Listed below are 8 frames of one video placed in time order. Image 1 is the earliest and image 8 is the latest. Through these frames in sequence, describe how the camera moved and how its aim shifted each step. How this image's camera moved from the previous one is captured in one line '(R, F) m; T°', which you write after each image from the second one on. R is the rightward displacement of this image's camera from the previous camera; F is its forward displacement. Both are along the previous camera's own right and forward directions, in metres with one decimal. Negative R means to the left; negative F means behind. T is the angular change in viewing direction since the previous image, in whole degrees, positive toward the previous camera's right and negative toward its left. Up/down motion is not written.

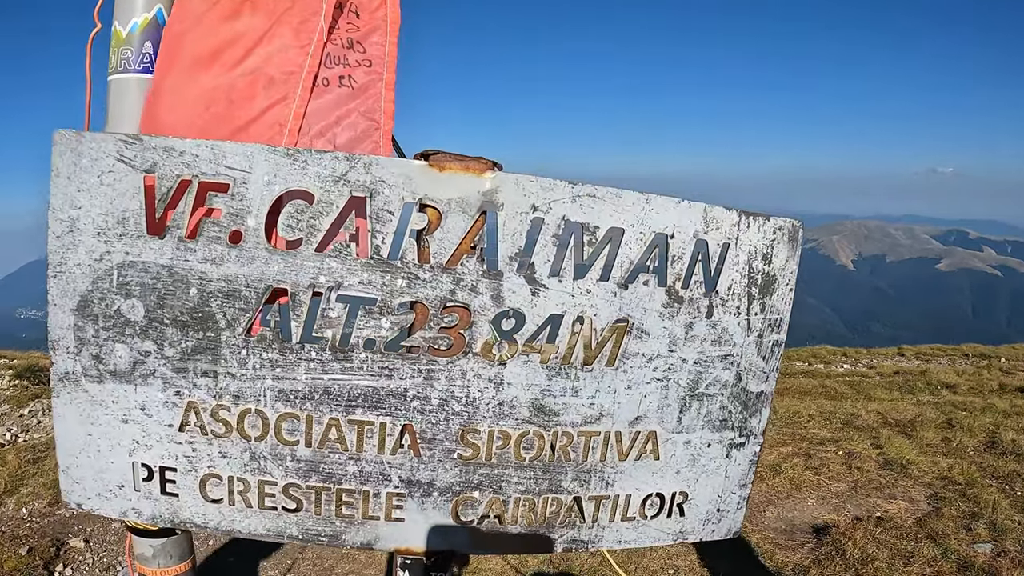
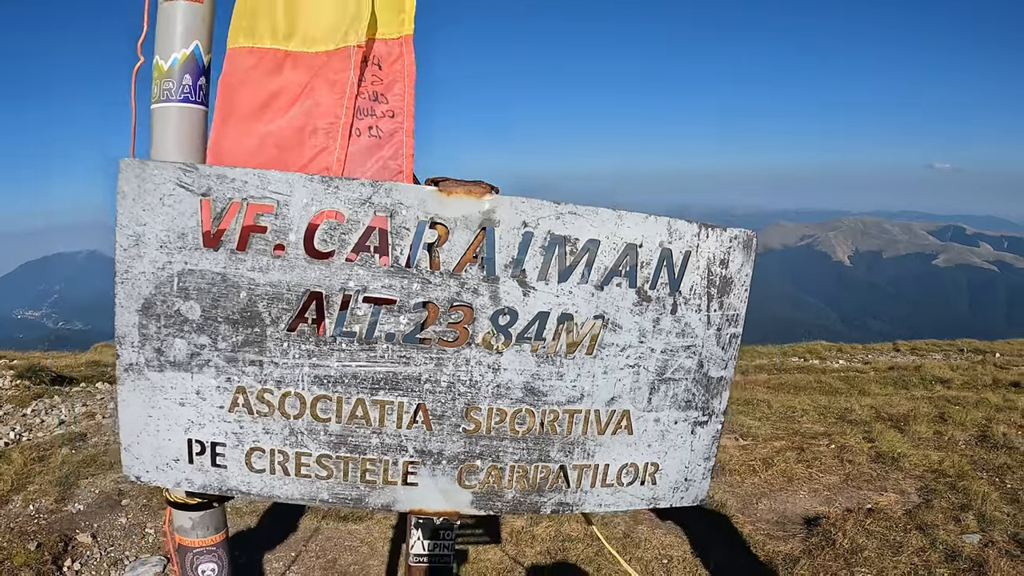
(0.0, -0.1) m; 0°
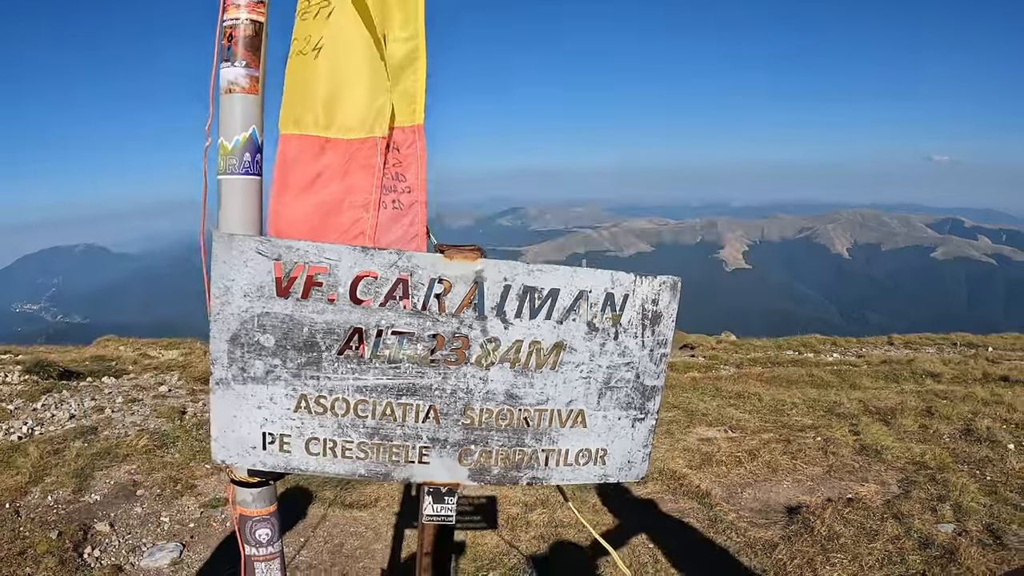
(0.0, -0.3) m; 0°
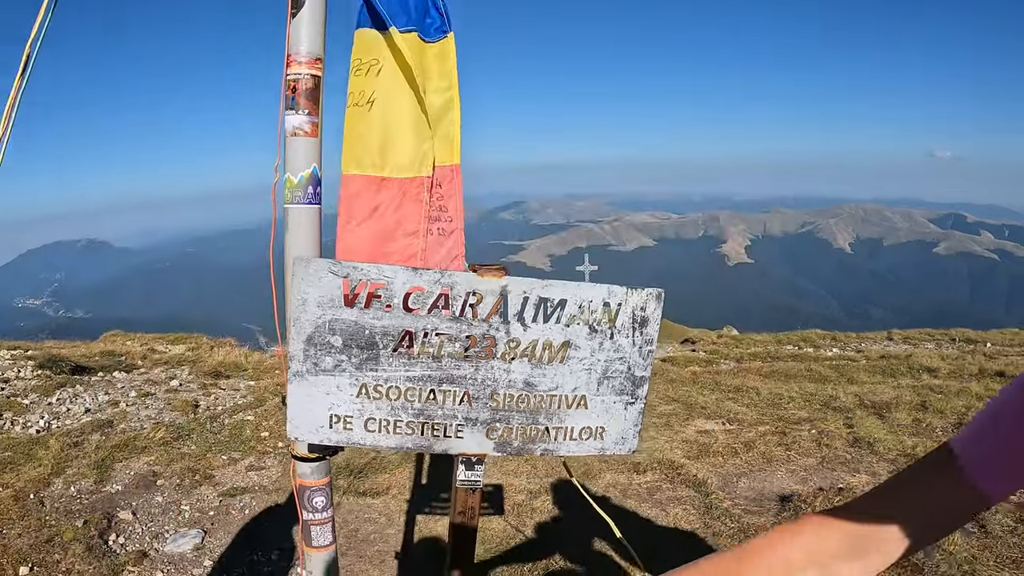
(0.0, -0.3) m; 0°
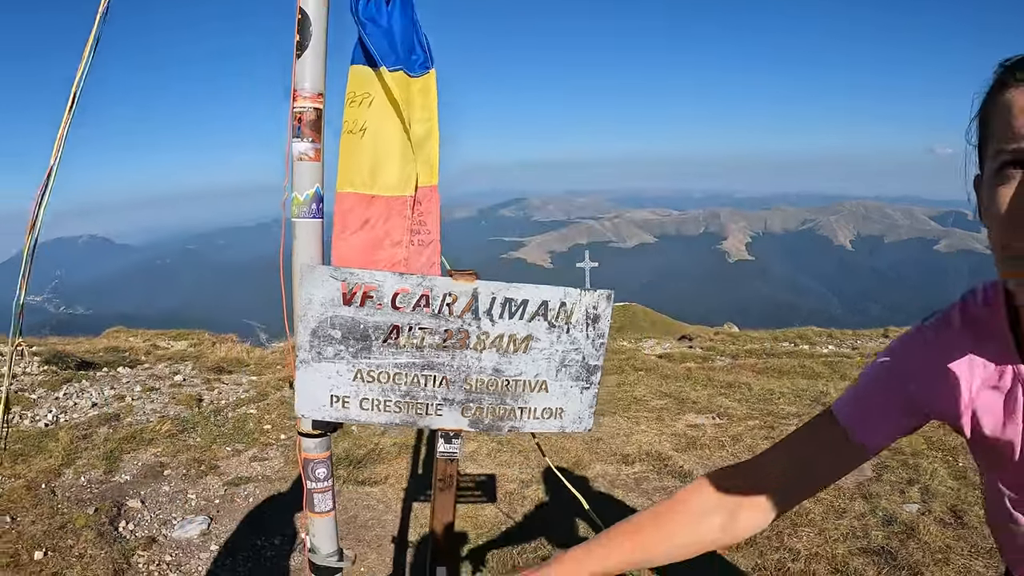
(+0.1, -0.3) m; 0°
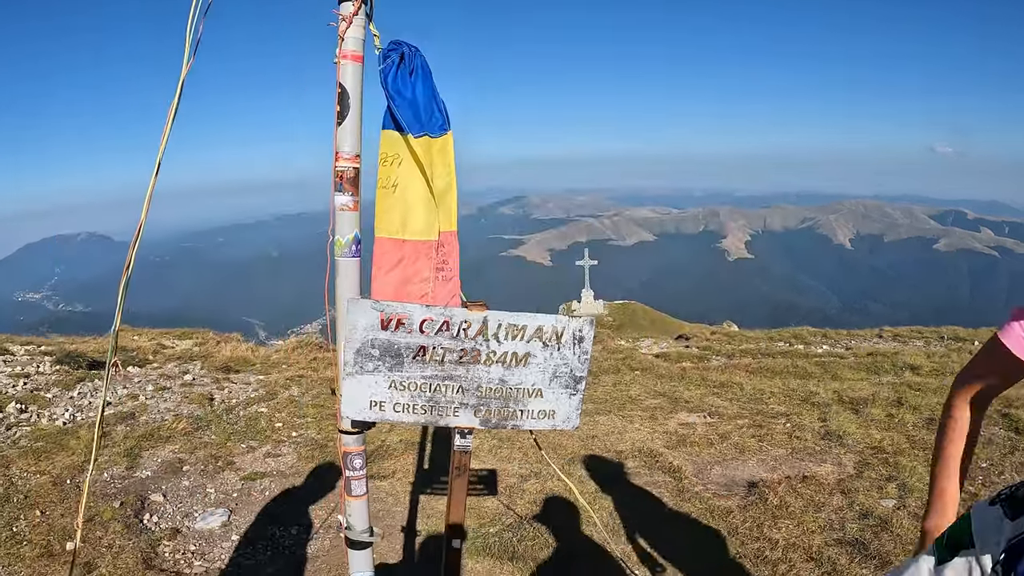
(0.0, -0.4) m; 0°
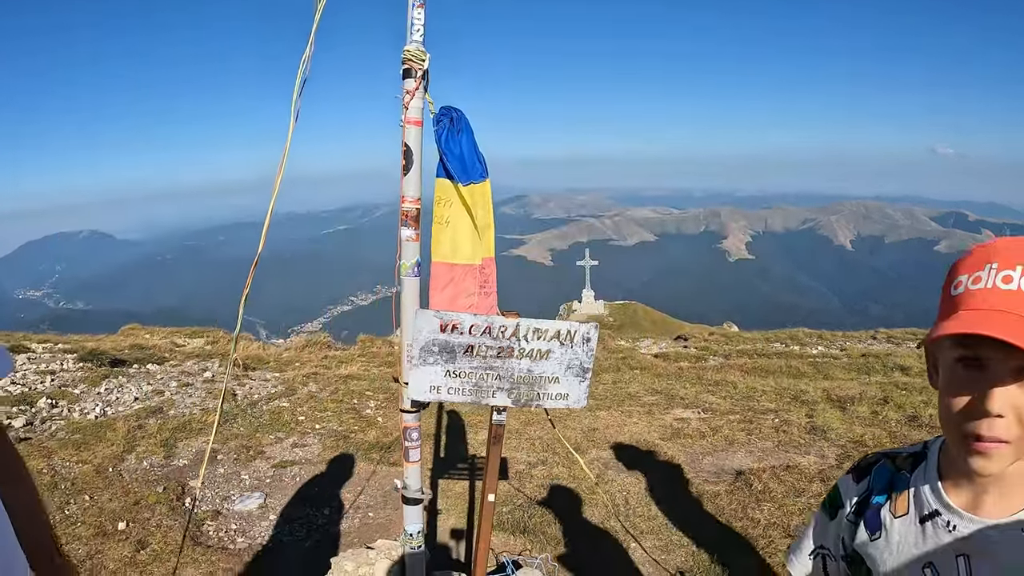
(-0.1, -0.7) m; 0°
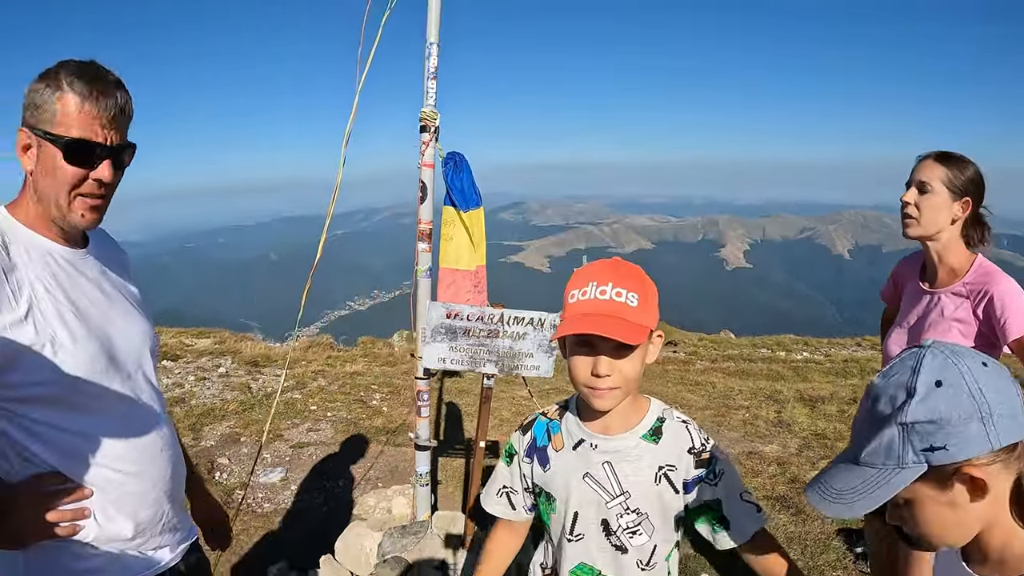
(+0.1, -1.0) m; 0°
